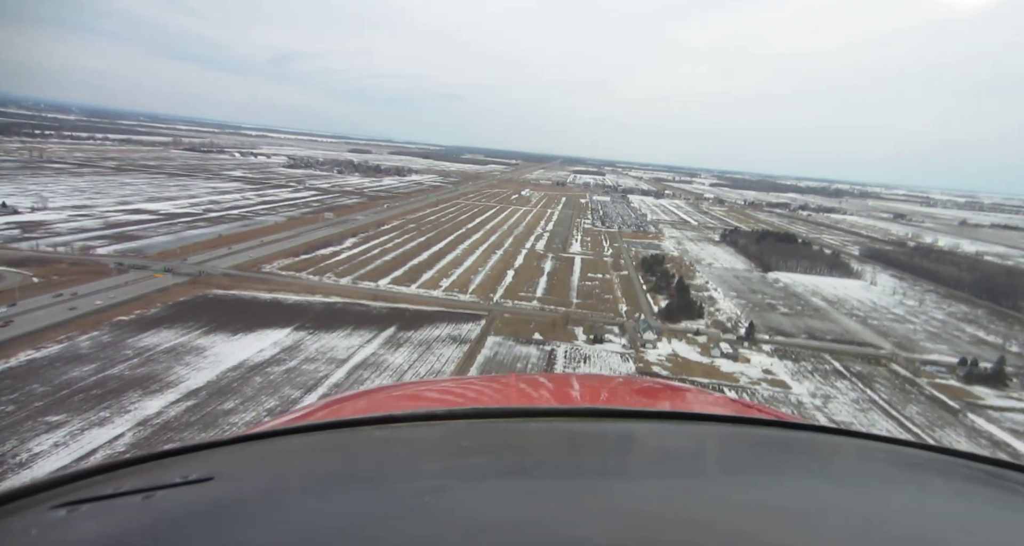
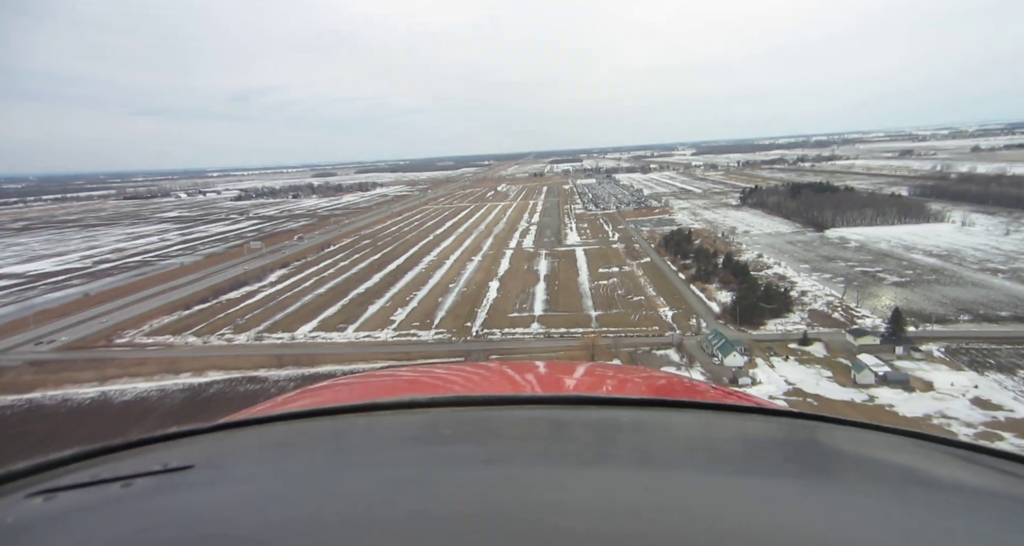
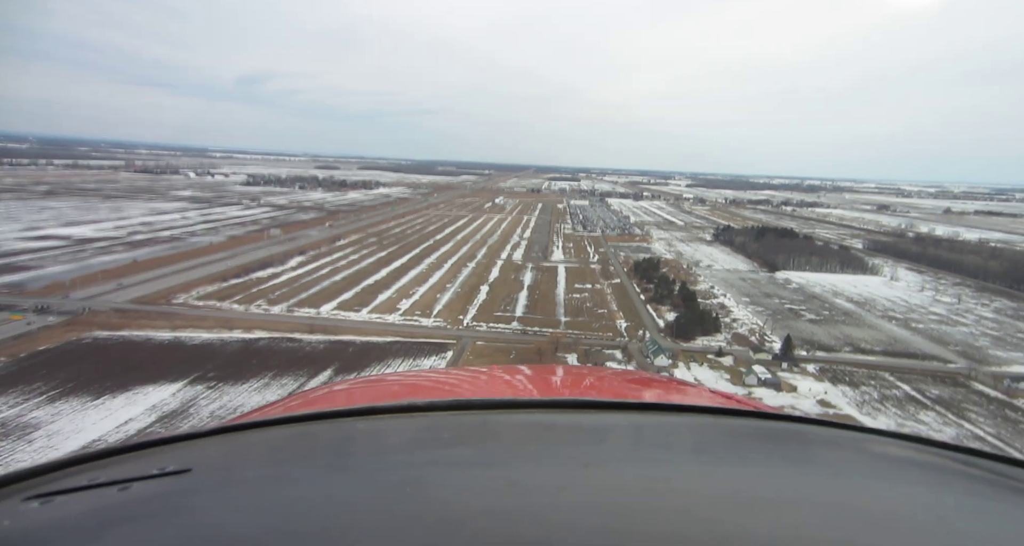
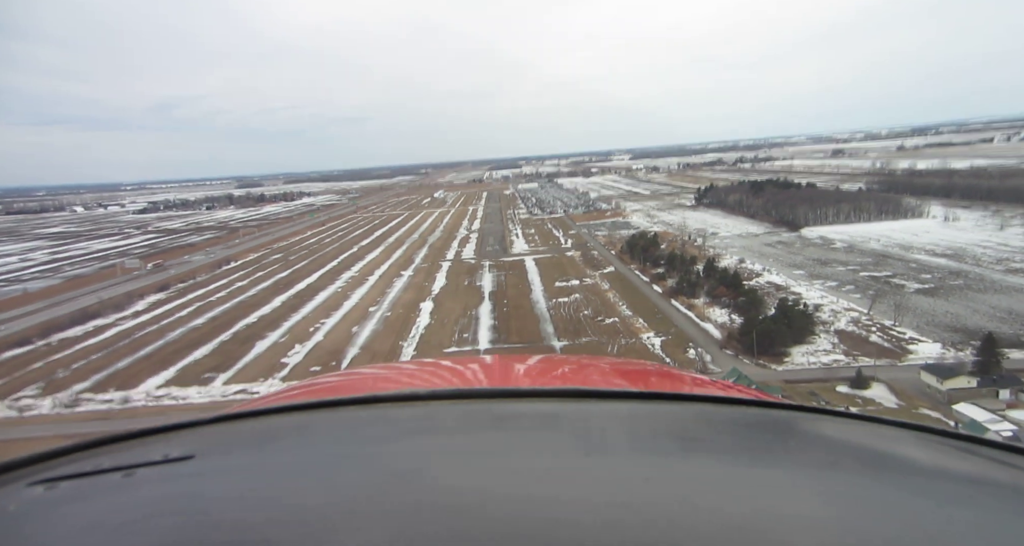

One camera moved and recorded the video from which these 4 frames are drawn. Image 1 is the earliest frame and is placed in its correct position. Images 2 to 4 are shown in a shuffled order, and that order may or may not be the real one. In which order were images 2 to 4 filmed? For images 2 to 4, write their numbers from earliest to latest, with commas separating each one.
3, 2, 4
